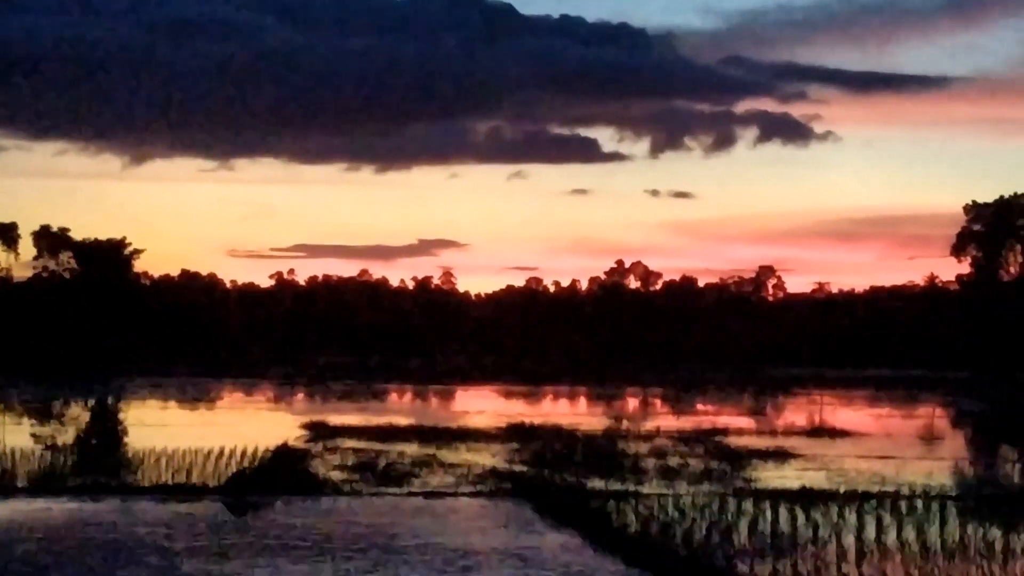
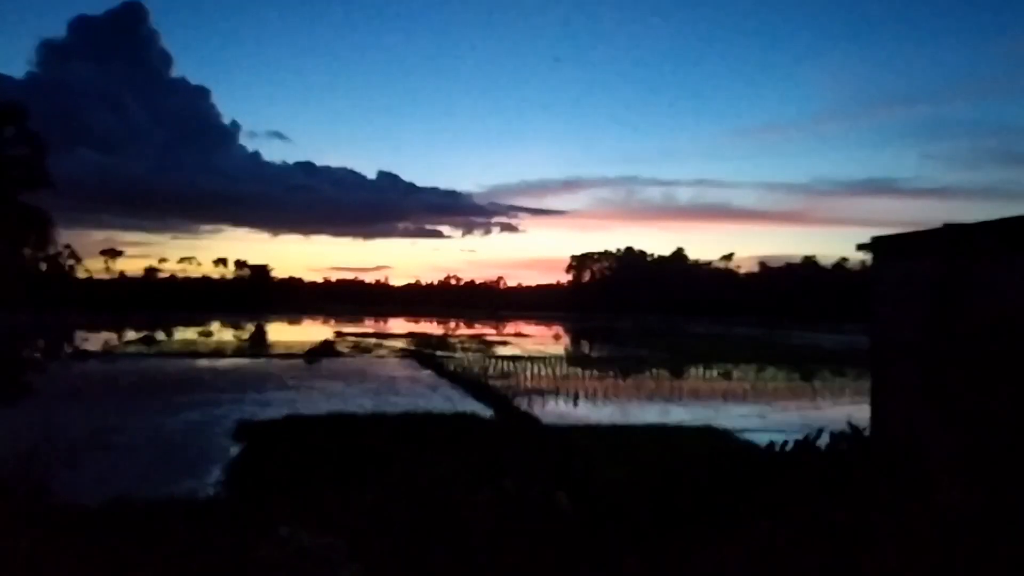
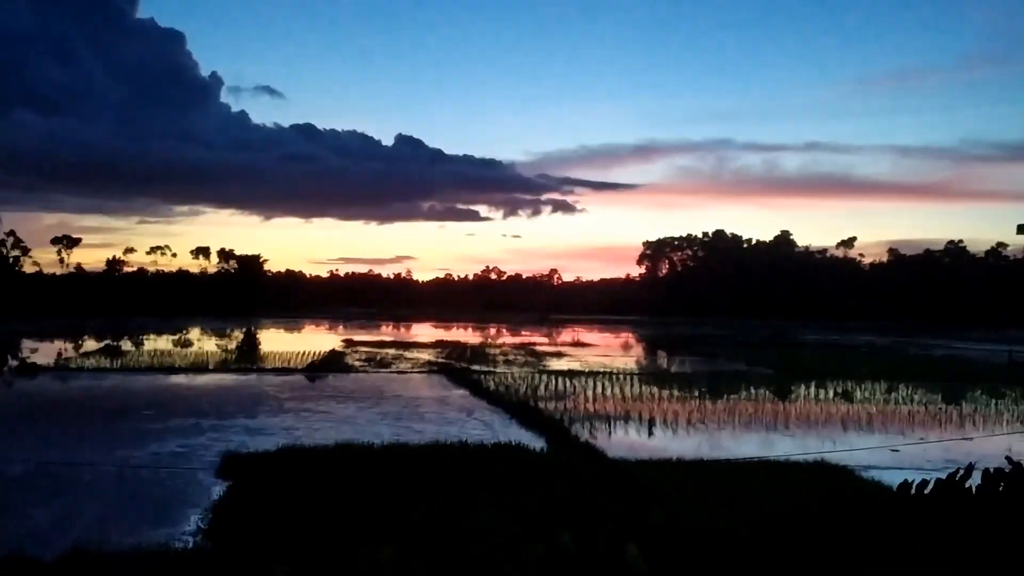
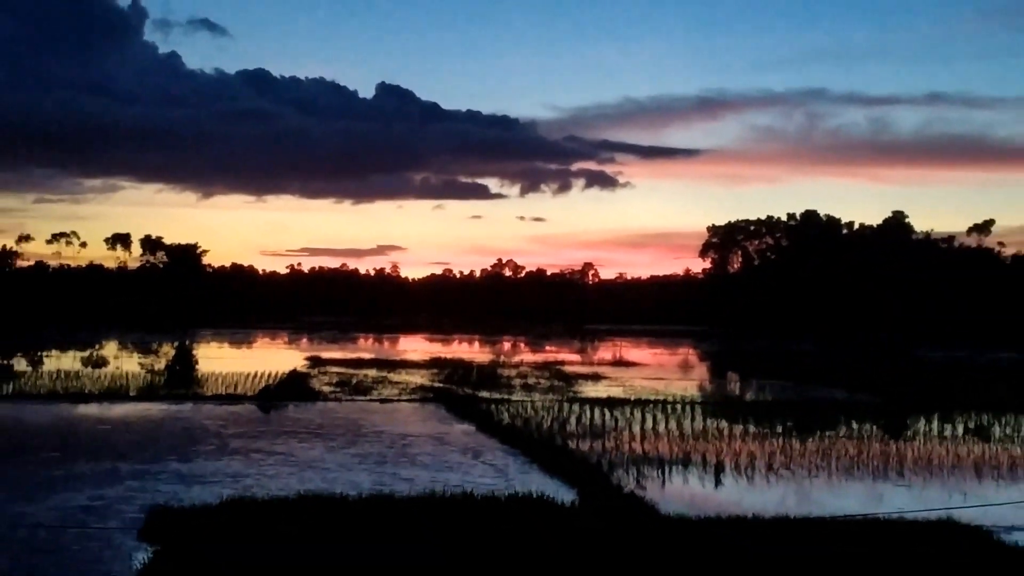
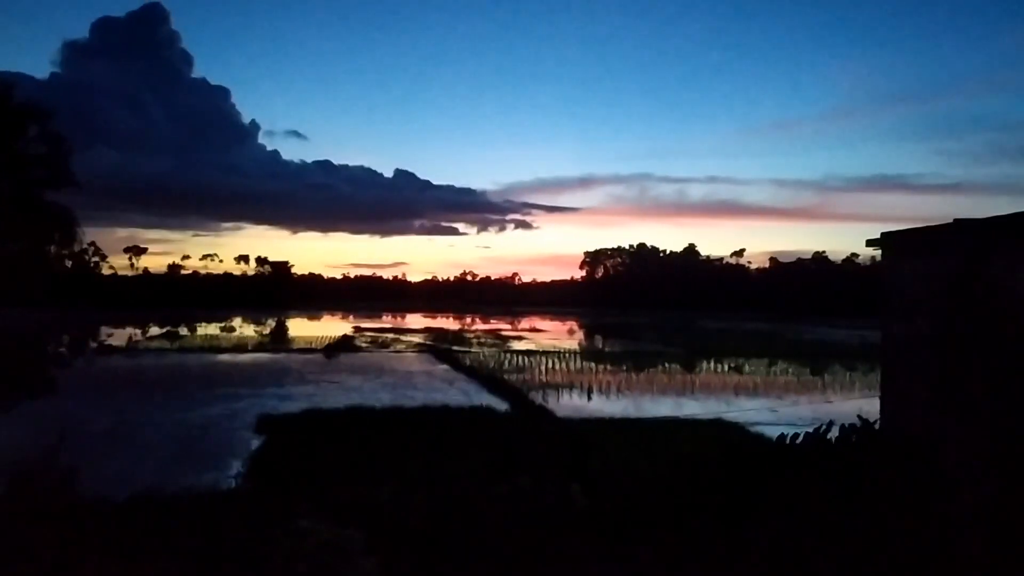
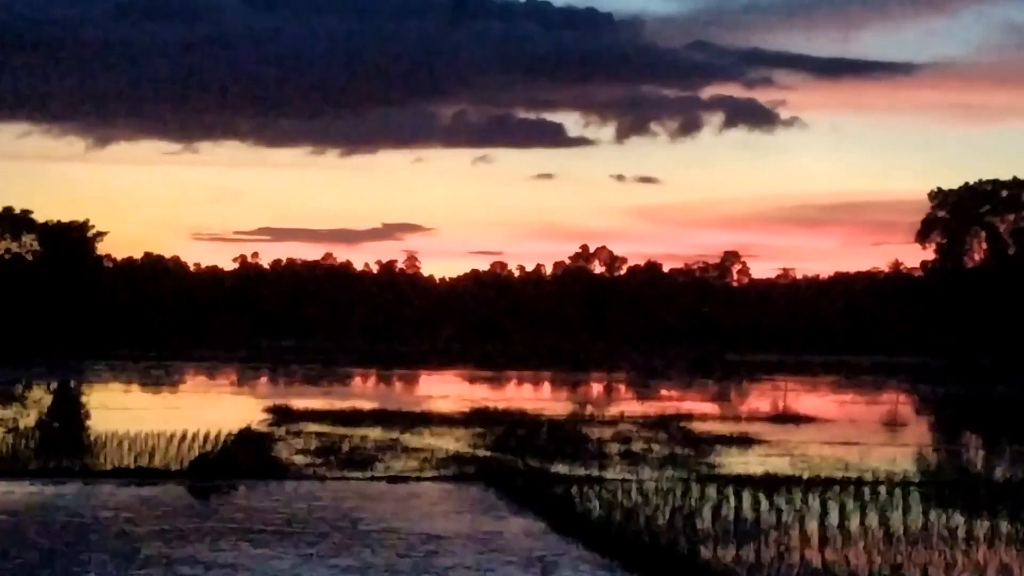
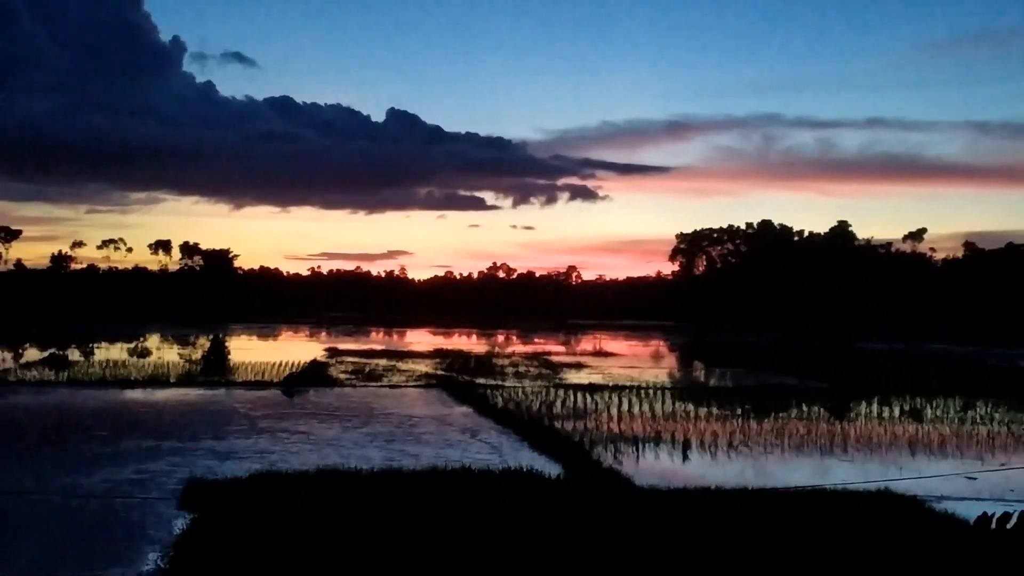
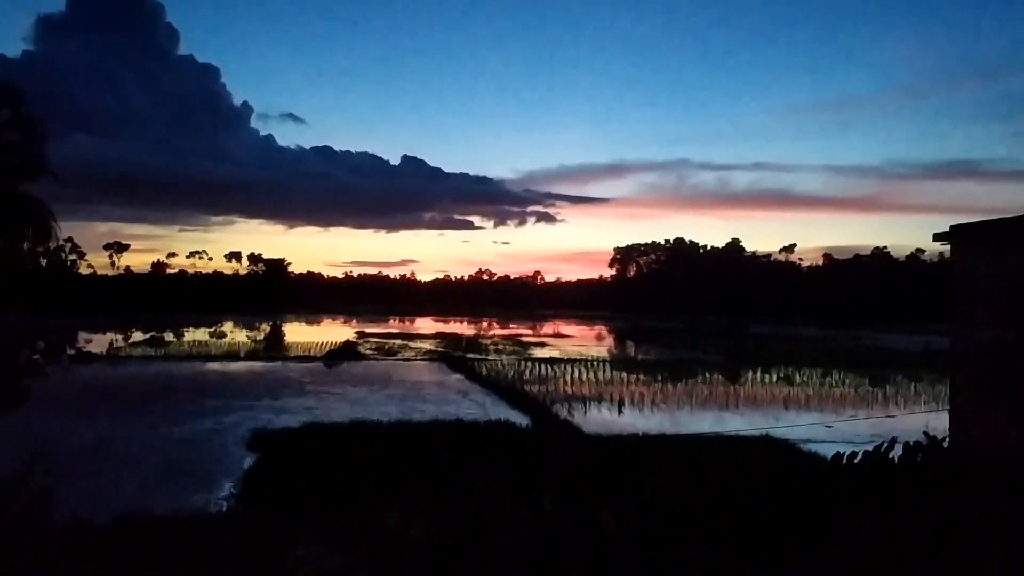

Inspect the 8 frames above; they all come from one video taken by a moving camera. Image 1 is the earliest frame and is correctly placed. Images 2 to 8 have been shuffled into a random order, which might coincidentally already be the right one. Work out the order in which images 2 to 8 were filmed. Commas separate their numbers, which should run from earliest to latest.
6, 4, 7, 3, 8, 5, 2
